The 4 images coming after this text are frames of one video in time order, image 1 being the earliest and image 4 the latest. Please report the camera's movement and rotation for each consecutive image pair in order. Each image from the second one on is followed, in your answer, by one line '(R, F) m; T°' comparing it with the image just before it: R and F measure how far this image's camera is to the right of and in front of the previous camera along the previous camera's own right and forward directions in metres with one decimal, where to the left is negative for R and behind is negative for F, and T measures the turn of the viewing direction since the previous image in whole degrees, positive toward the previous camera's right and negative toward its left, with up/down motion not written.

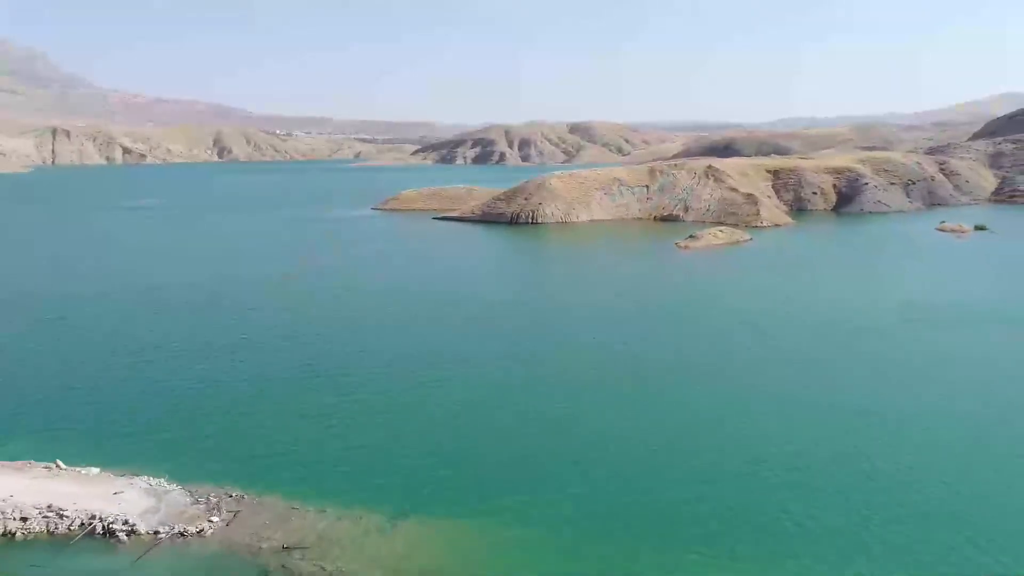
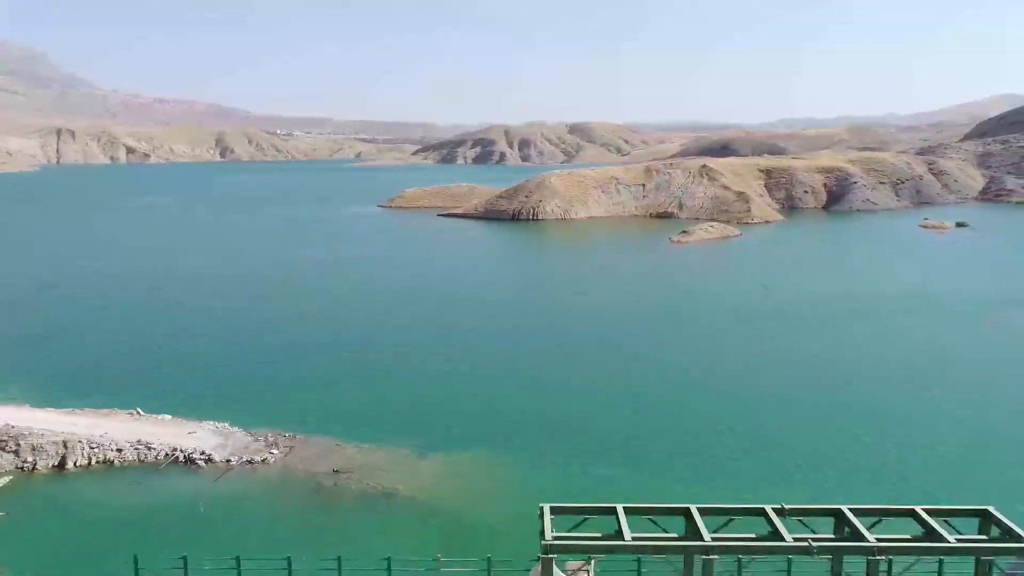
(-0.2, -3.8) m; 0°
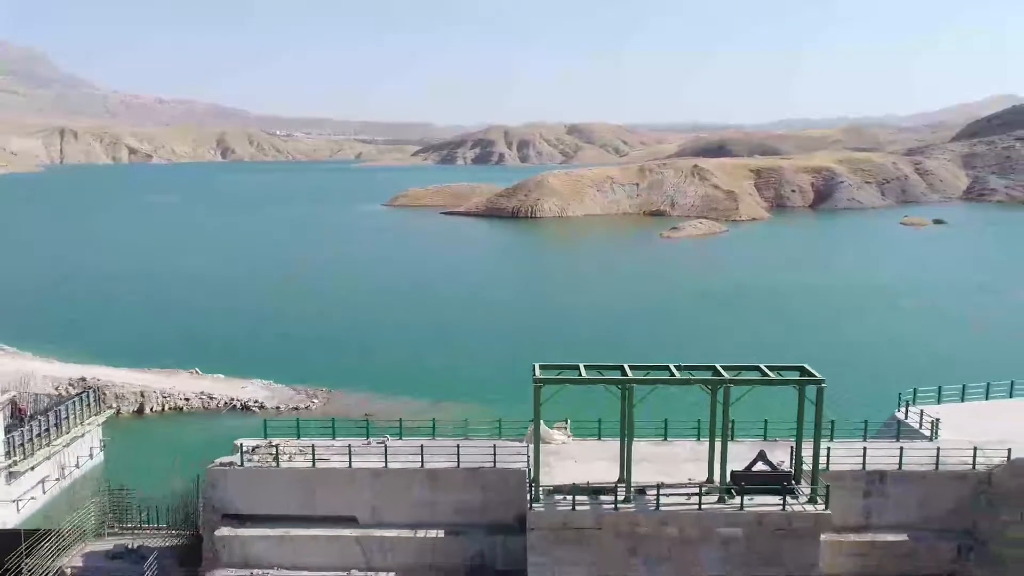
(-0.1, -4.3) m; 0°
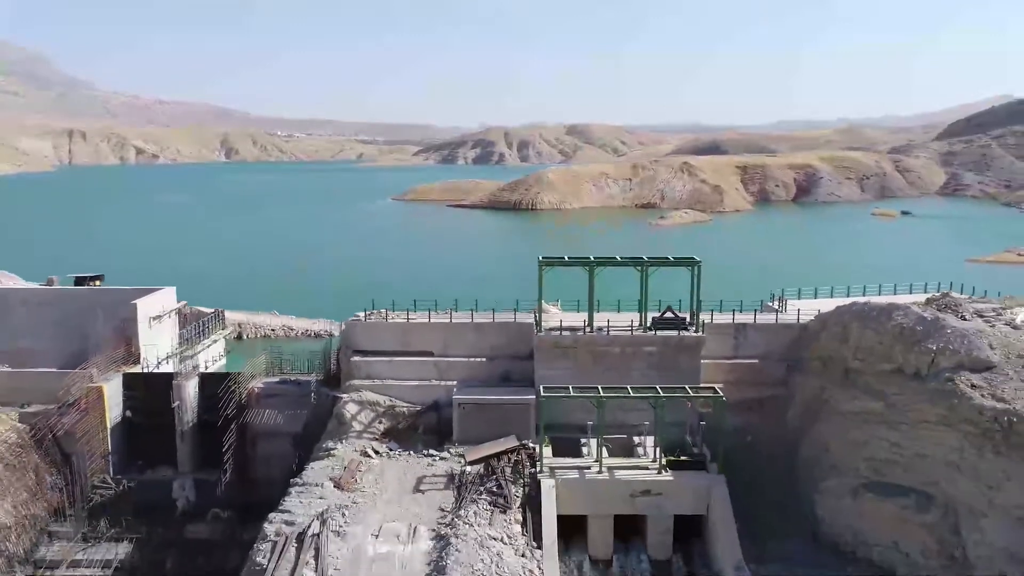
(-0.3, -8.1) m; 0°
